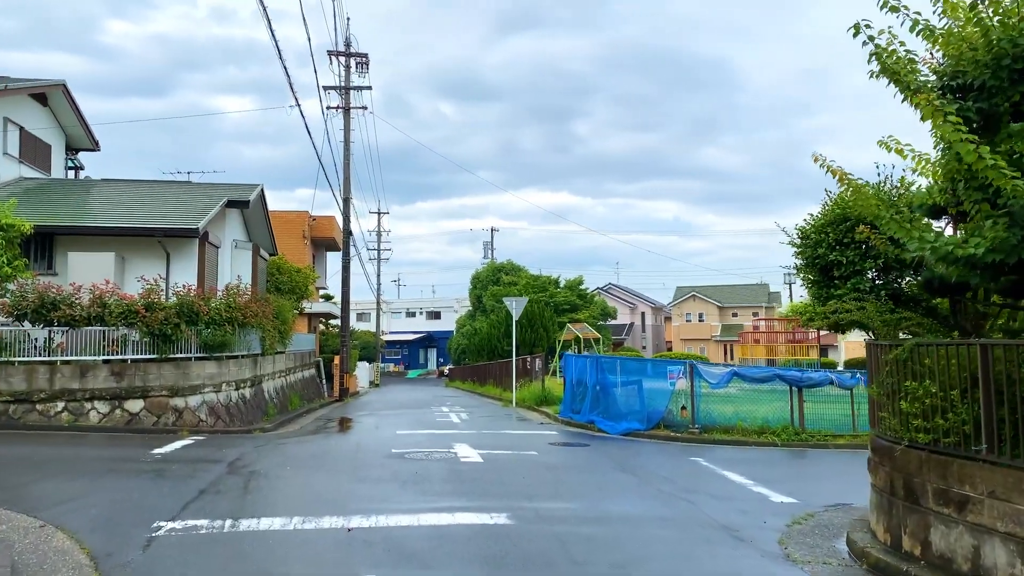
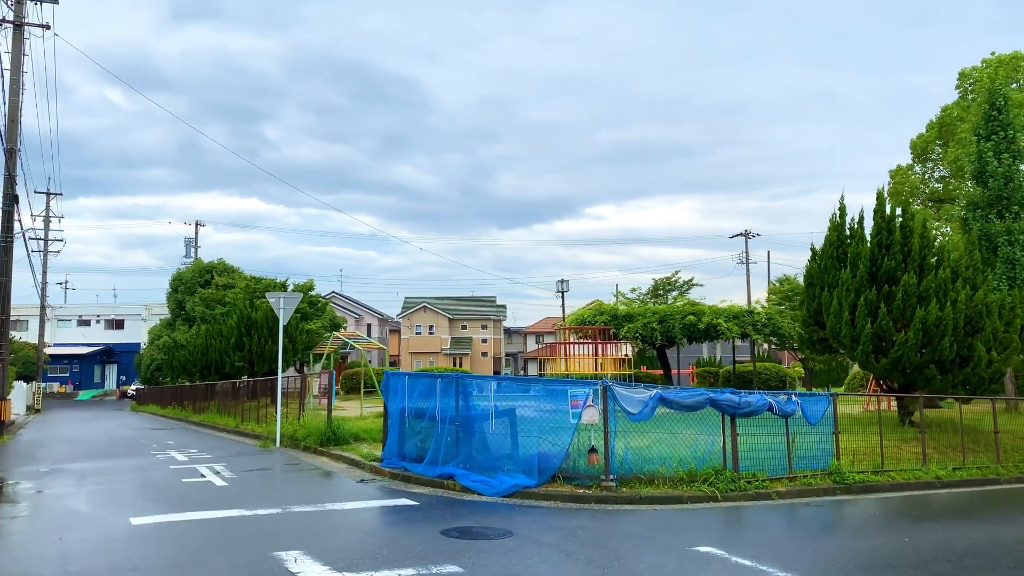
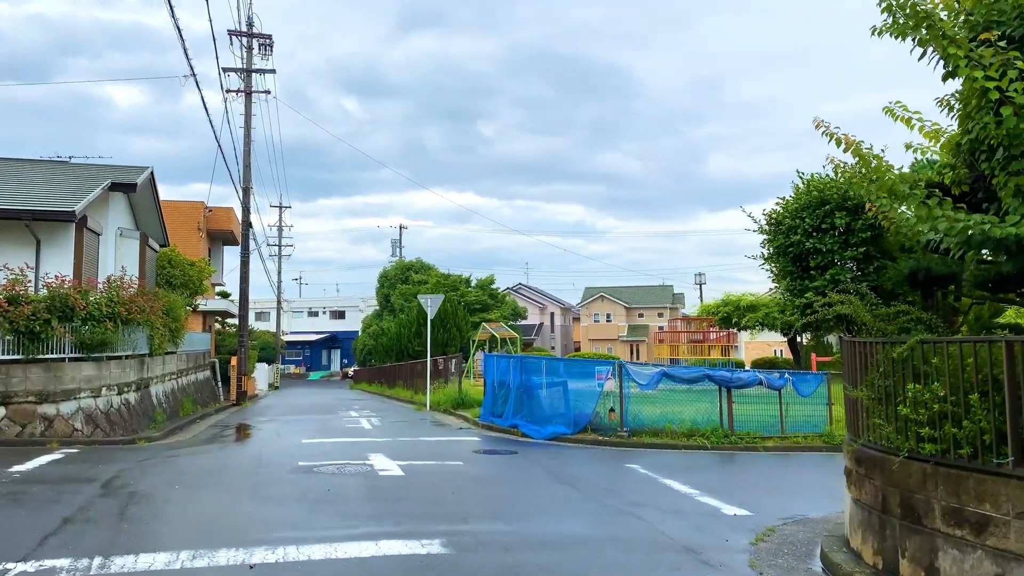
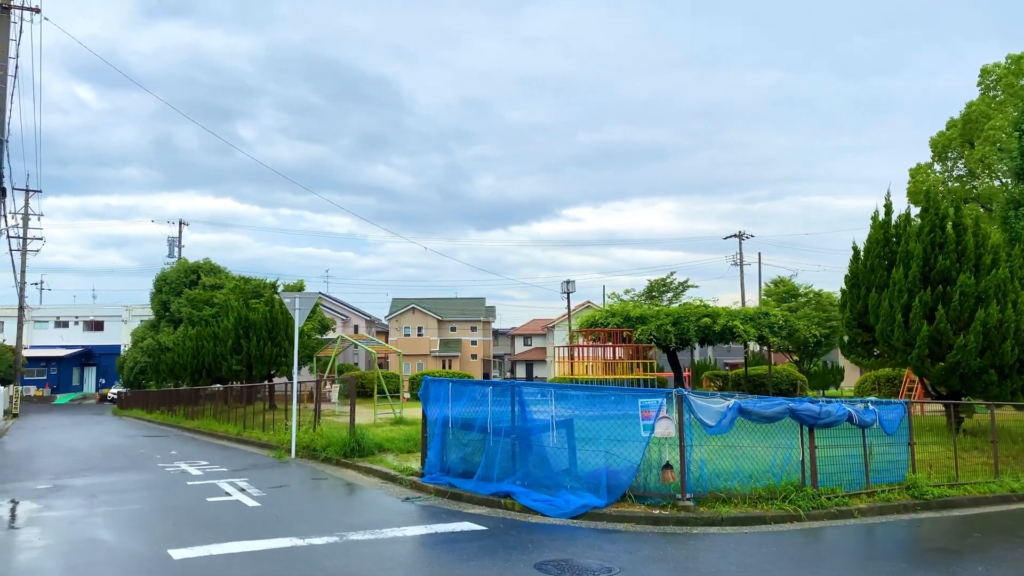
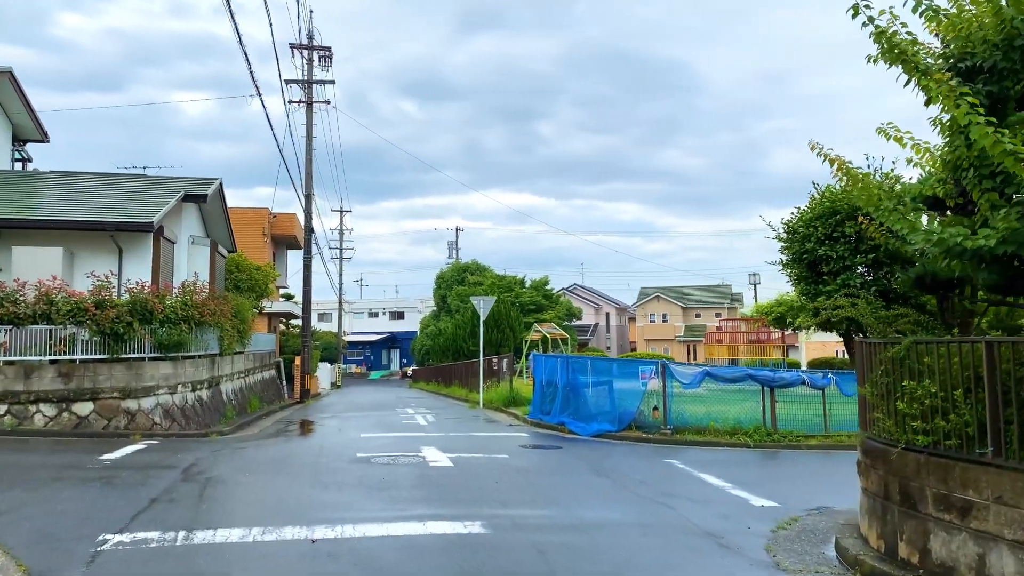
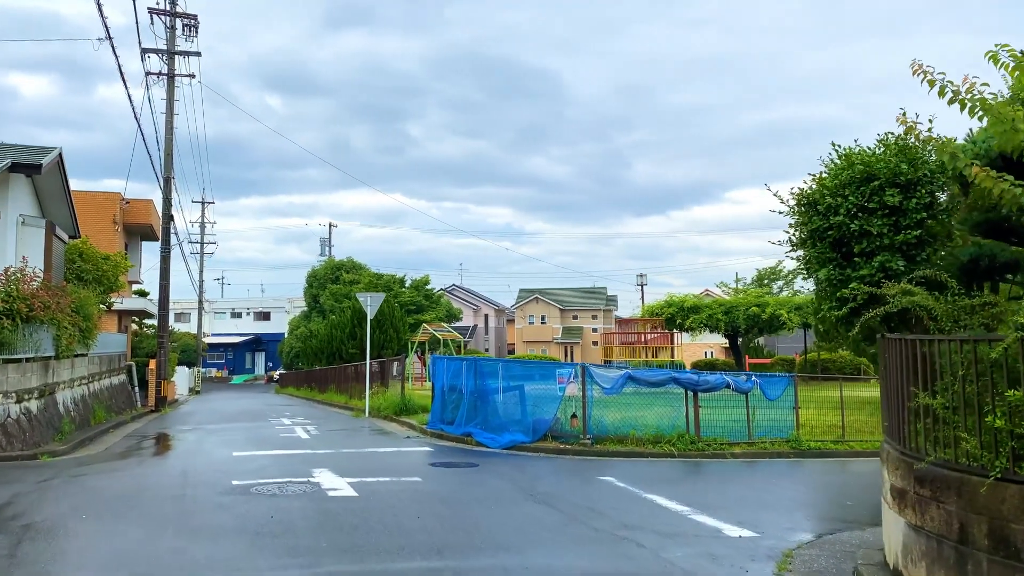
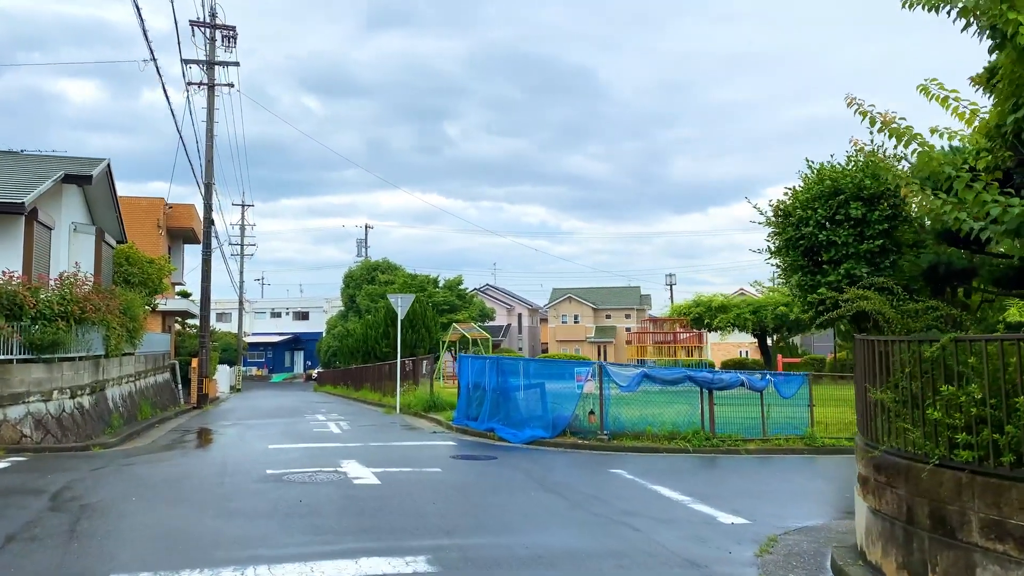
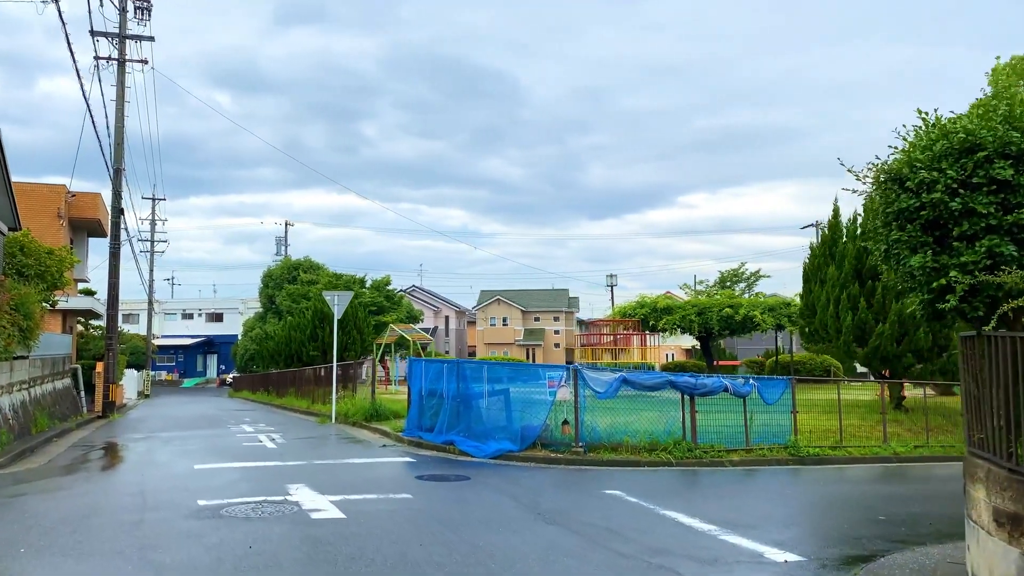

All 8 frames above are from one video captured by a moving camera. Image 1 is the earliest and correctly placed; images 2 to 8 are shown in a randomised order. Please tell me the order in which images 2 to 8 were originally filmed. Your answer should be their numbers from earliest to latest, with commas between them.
5, 3, 7, 6, 8, 2, 4
